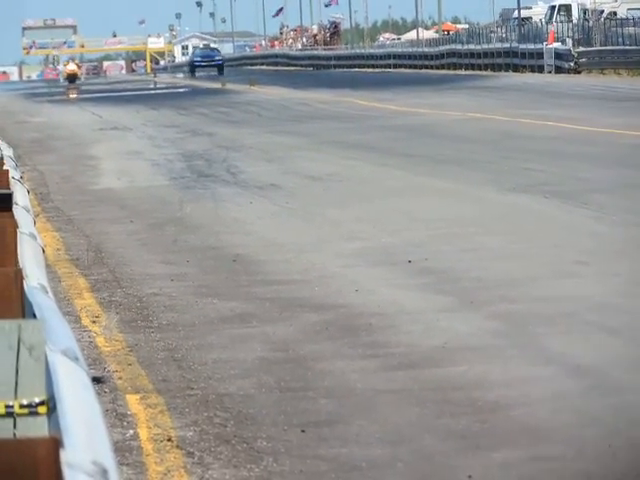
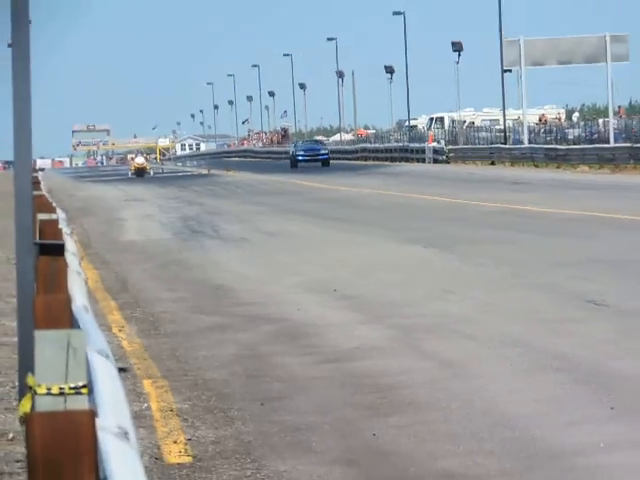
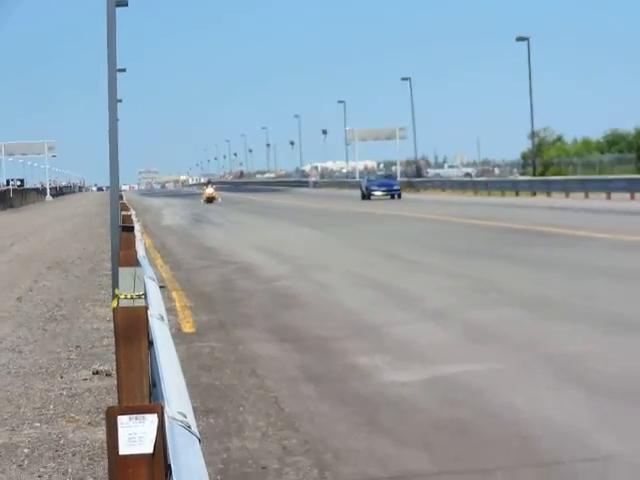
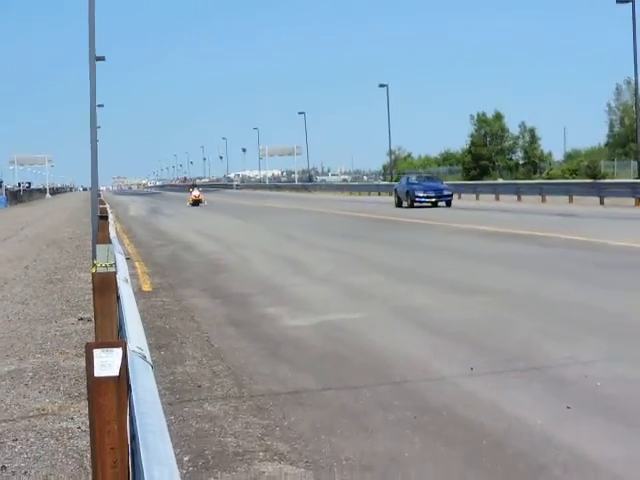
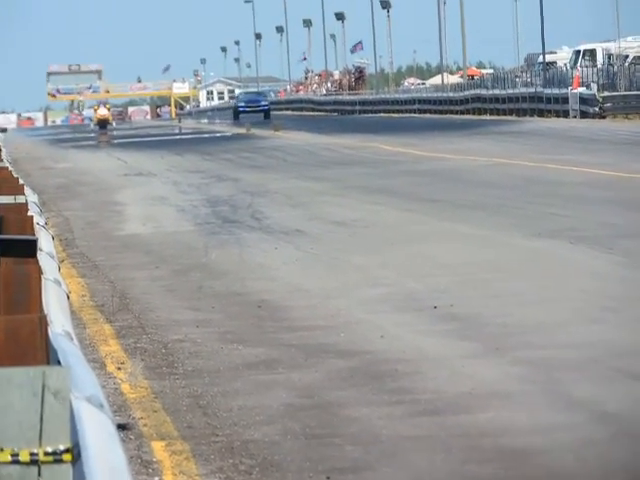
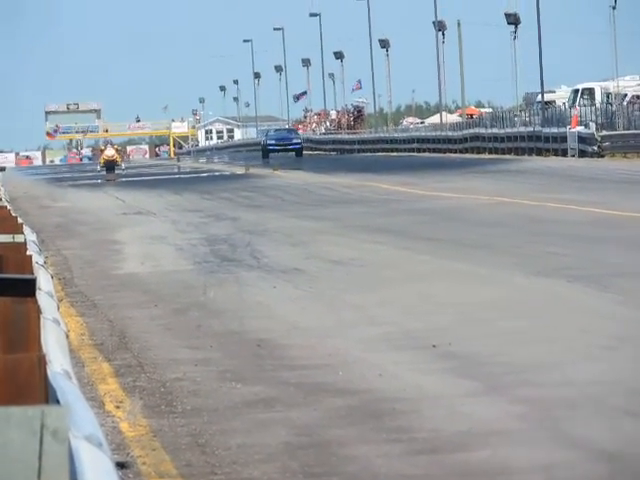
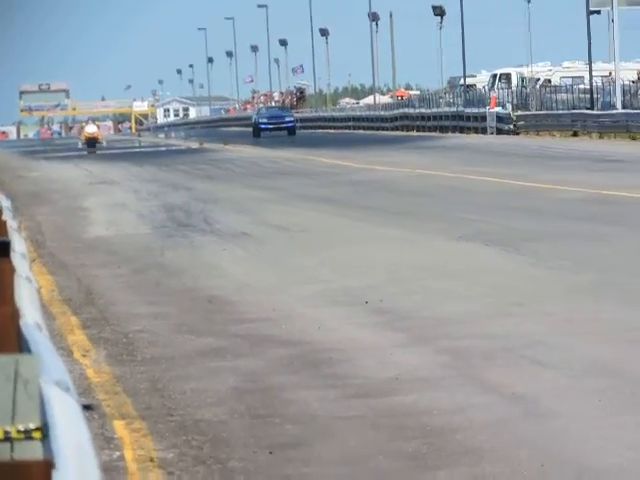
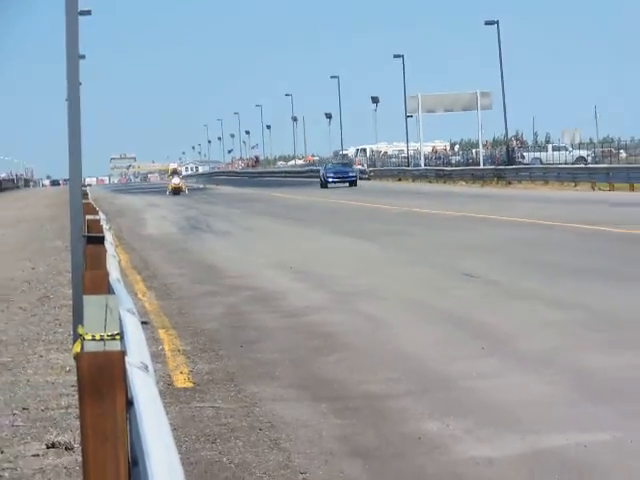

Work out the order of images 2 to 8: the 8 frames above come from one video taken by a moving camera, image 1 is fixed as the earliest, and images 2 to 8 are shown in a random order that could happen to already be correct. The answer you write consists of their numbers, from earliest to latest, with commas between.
5, 6, 7, 2, 8, 3, 4
